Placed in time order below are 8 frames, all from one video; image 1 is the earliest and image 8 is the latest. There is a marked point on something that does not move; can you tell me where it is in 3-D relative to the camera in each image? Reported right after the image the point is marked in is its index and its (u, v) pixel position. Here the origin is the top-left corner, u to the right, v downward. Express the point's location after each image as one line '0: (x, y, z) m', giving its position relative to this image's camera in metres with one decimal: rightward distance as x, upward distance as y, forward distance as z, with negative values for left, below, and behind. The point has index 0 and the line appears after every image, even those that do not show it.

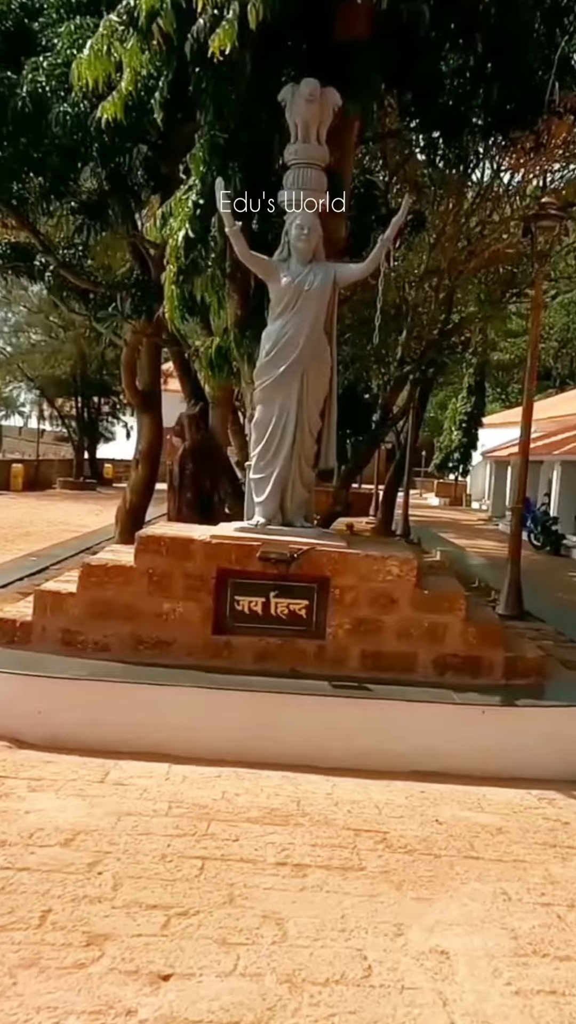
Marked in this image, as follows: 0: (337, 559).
0: (+0.3, -0.3, +5.5) m
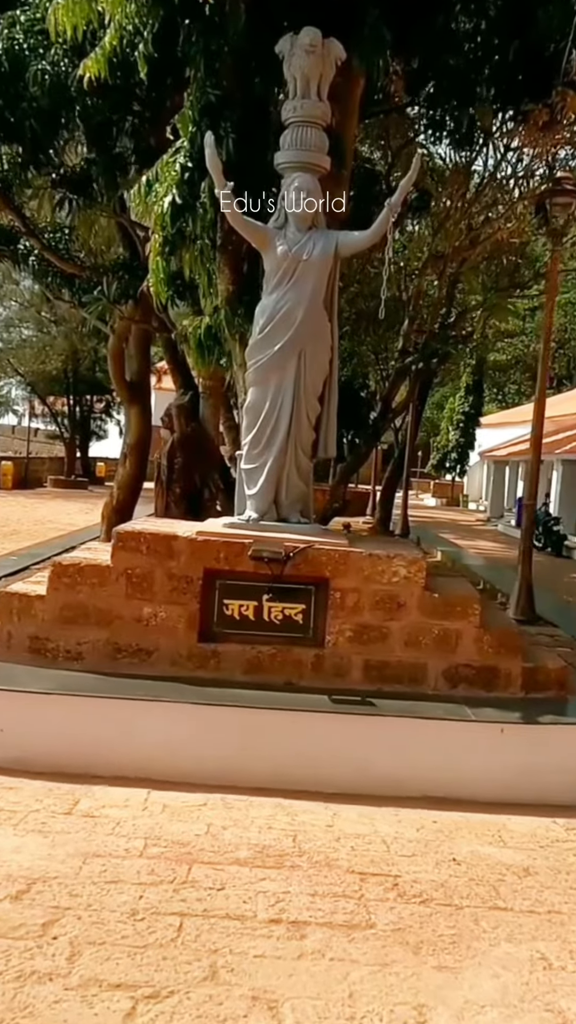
0: (+0.3, -0.3, +5.0) m
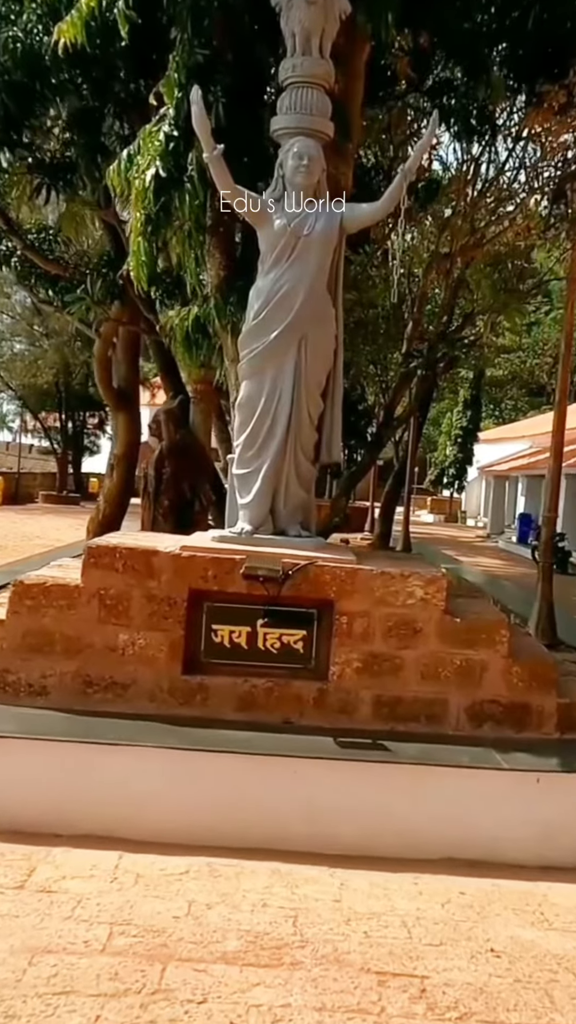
0: (+0.3, -0.3, +4.3) m
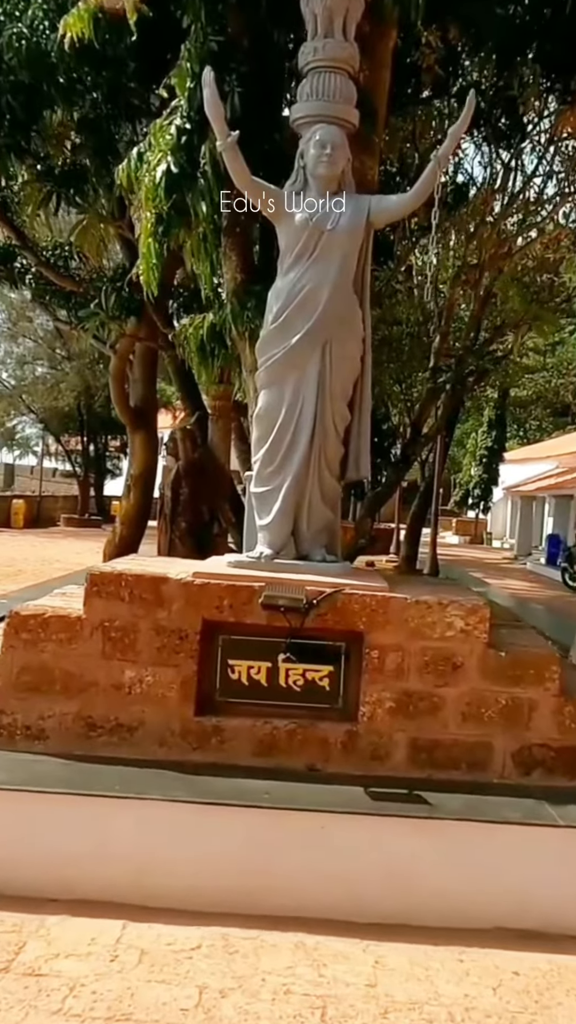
0: (+0.4, -0.4, +3.8) m
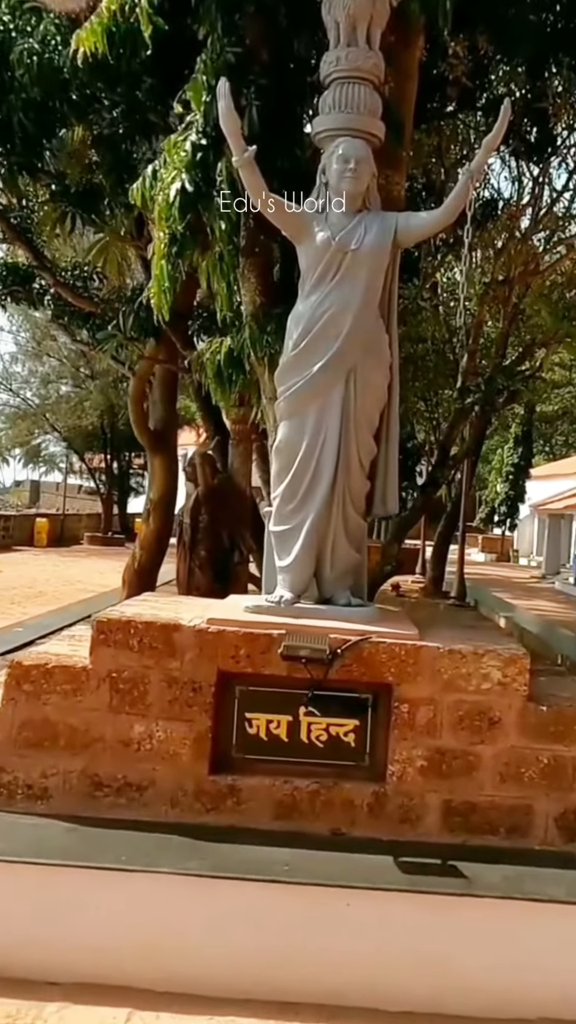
0: (+0.5, -0.6, +3.5) m
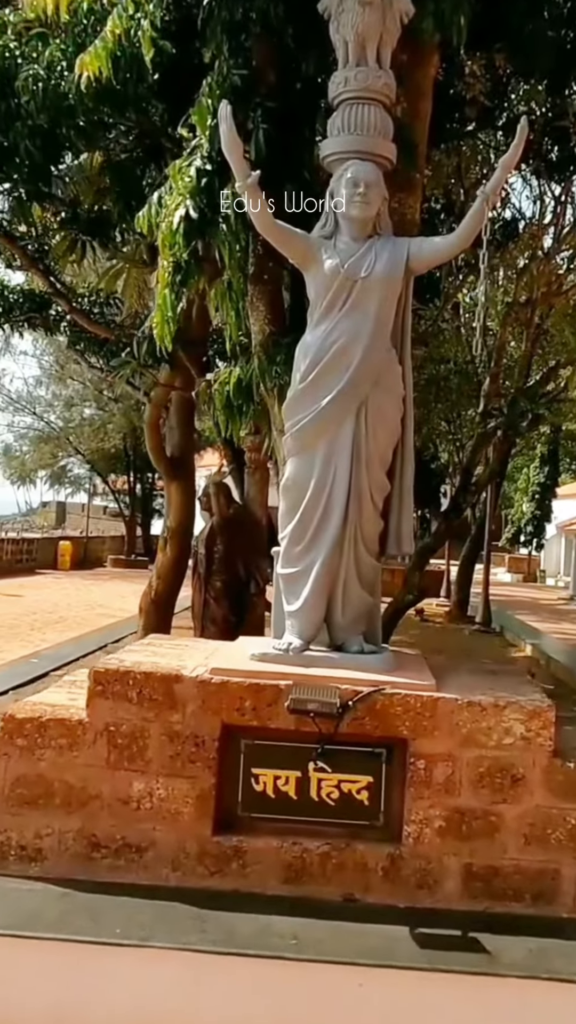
0: (+0.5, -0.7, +3.3) m
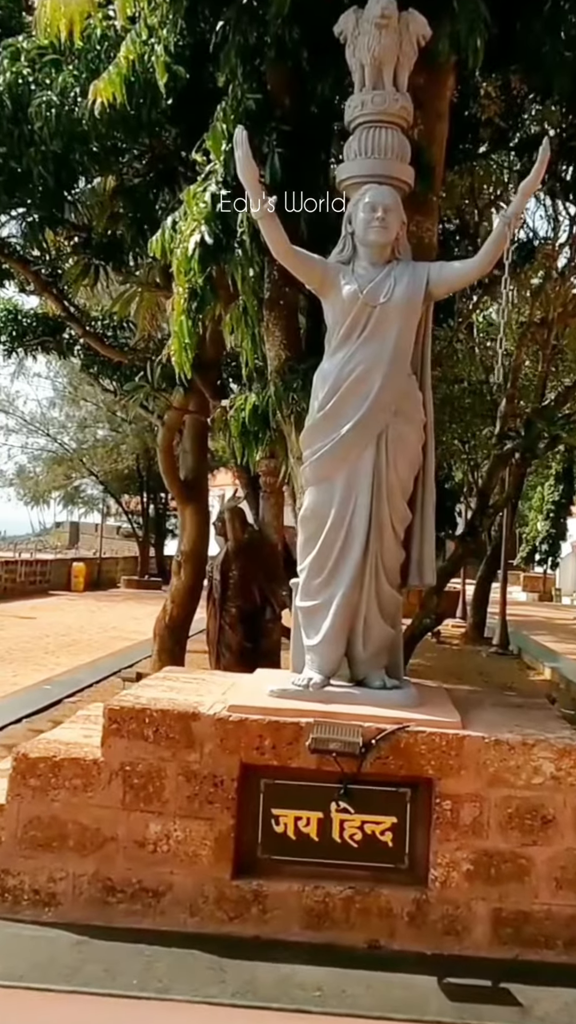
0: (+0.6, -0.8, +3.2) m
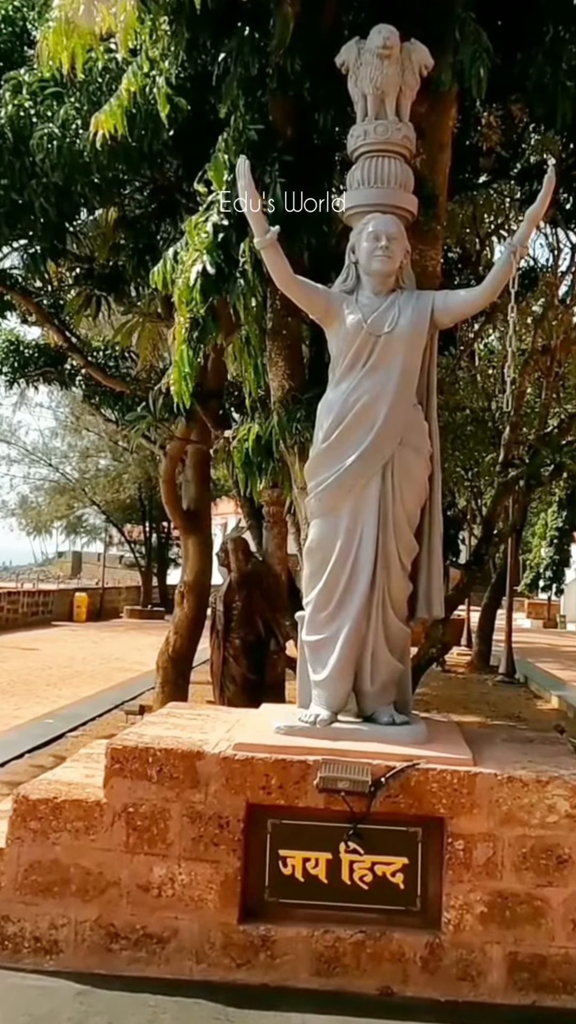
0: (+0.6, -1.0, +3.1) m
